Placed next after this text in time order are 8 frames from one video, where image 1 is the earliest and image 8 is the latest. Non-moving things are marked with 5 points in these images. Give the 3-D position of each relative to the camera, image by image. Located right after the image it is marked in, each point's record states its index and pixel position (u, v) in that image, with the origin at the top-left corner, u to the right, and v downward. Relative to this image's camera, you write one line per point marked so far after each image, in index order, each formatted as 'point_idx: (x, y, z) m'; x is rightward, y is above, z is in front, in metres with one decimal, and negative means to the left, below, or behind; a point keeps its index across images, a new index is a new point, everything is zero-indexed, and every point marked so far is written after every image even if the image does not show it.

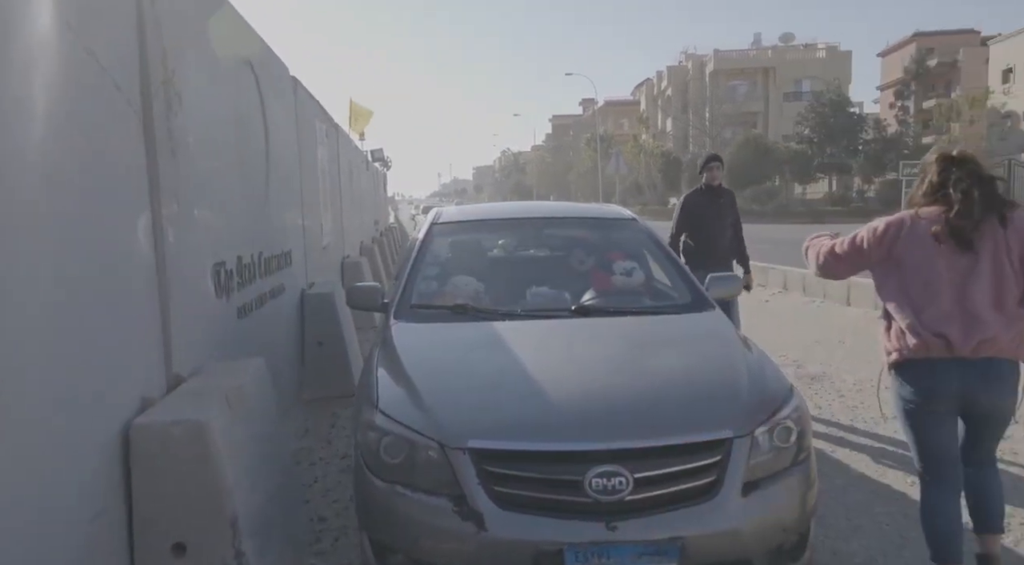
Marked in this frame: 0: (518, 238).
0: (0.0, +0.3, +4.4) m
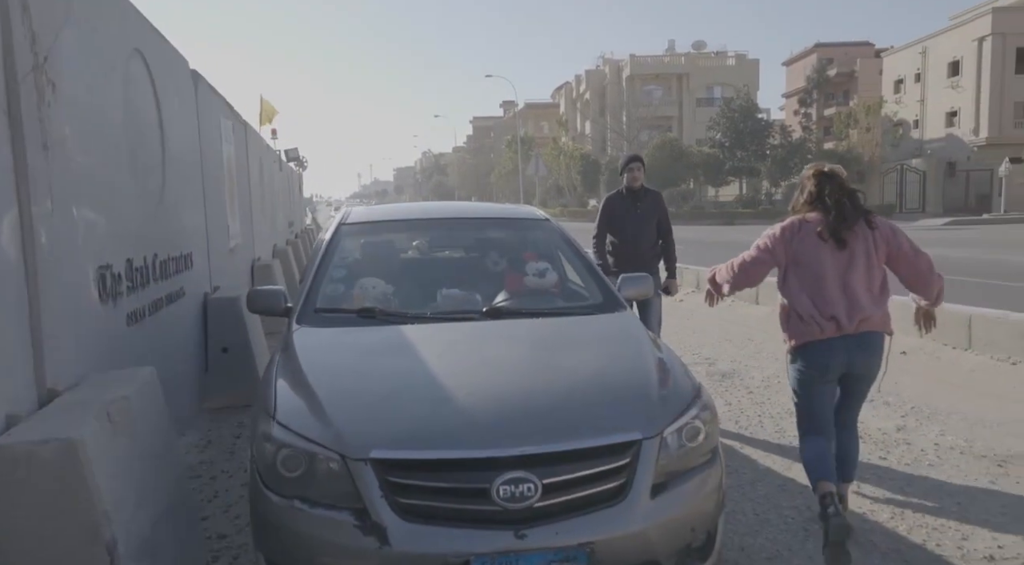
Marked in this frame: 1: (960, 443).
0: (-0.5, +0.3, +4.3) m
1: (+2.8, -1.0, +4.5) m
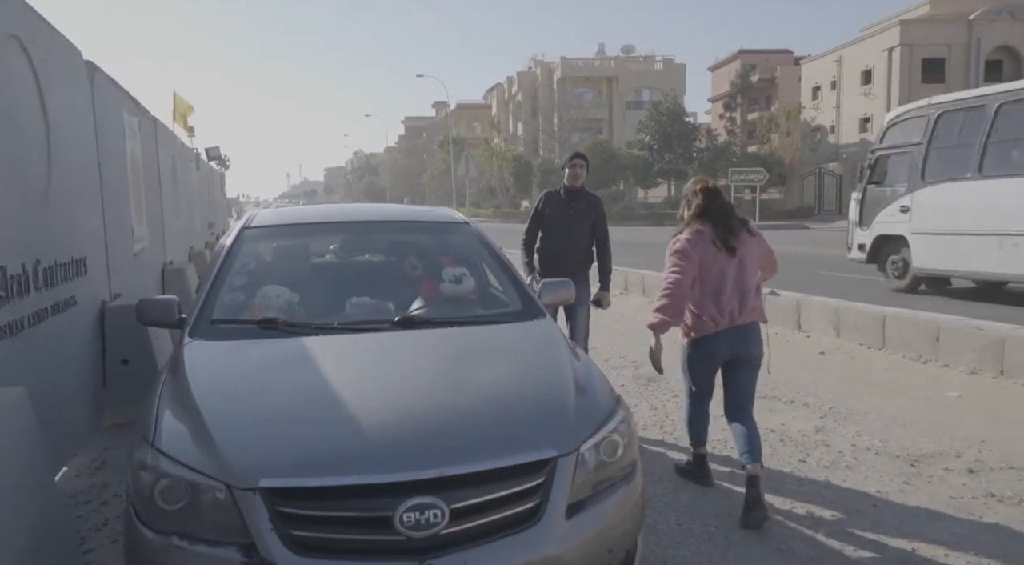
0: (-1.0, +0.2, +4.1) m
1: (+2.3, -1.0, +4.6) m
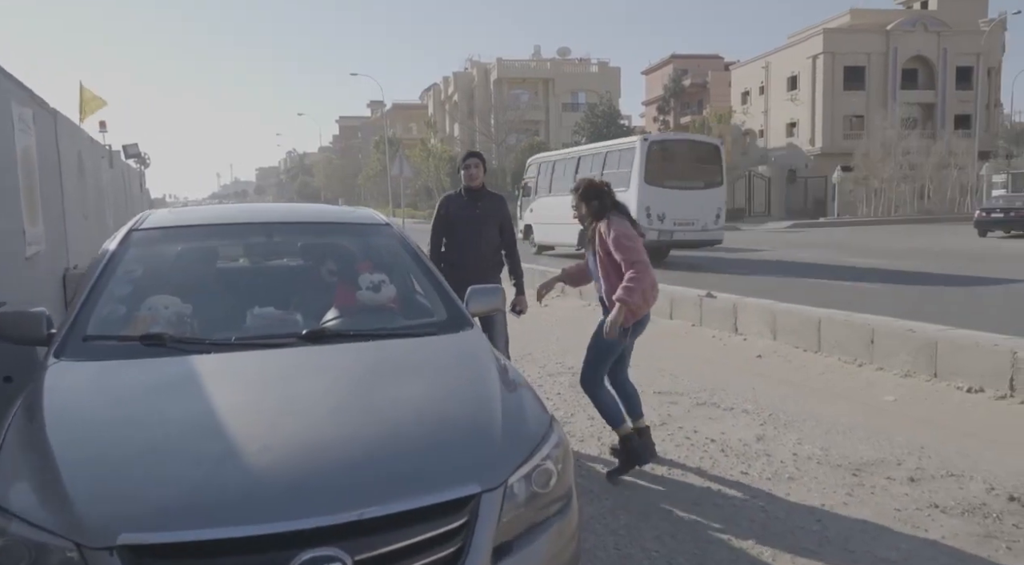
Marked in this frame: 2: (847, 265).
0: (-1.4, +0.2, +3.7) m
1: (+1.9, -1.0, +4.5) m
2: (+9.0, +0.5, +19.1) m
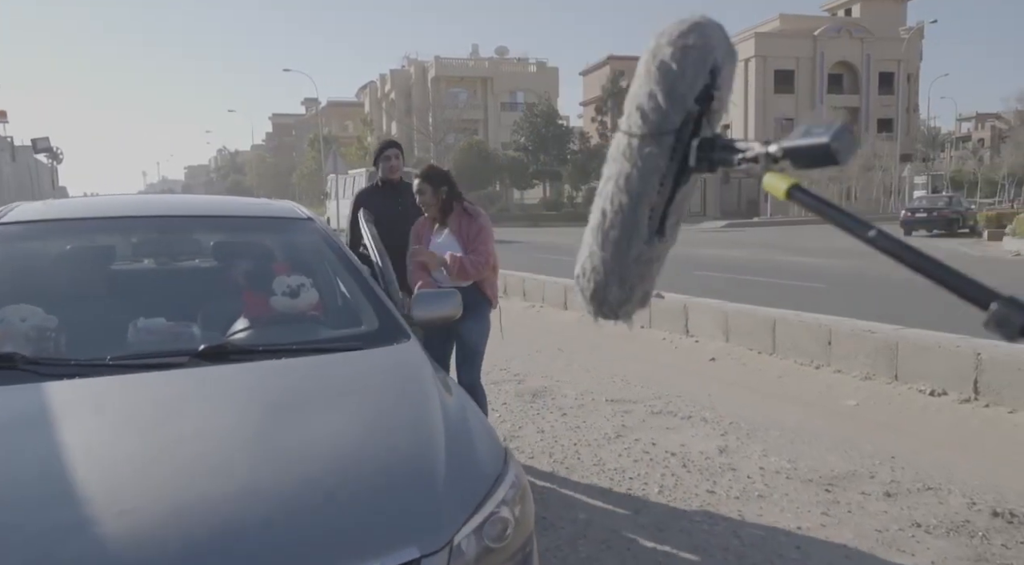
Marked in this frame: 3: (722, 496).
0: (-1.6, +0.2, +3.1) m
1: (+1.6, -1.0, +4.1) m
2: (+7.4, +0.5, +19.3) m
3: (+1.1, -1.1, +3.8) m
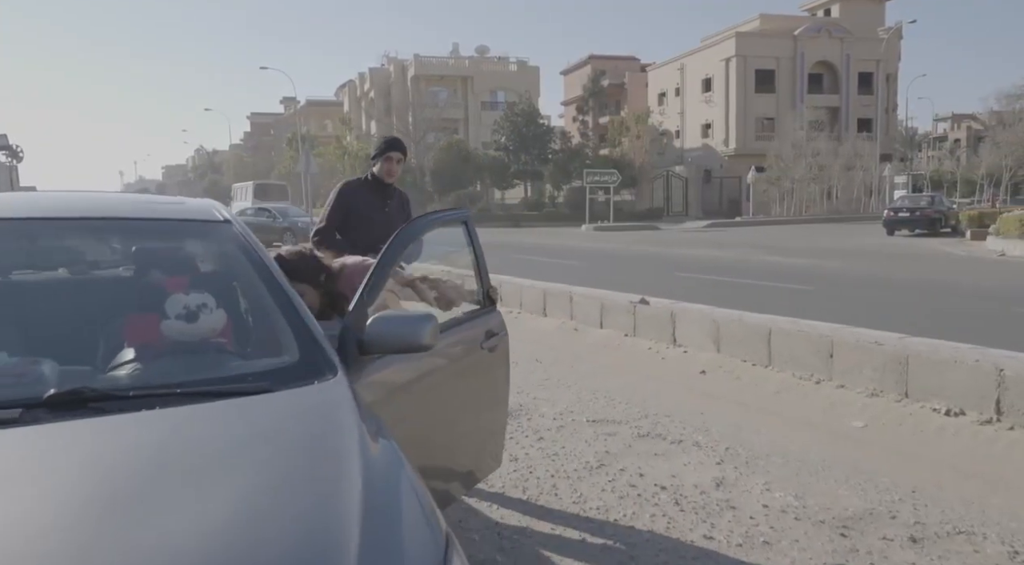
0: (-1.8, +0.1, +2.5) m
1: (+1.4, -1.1, +3.6) m
2: (+6.8, +0.5, +18.9) m
3: (+1.0, -1.2, +3.2) m
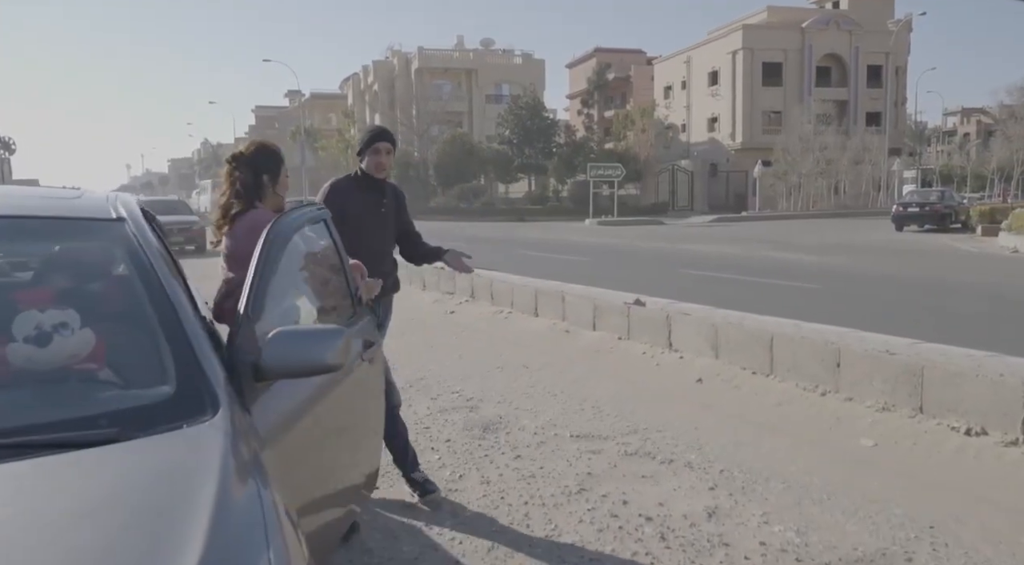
0: (-1.9, +0.1, +2.1) m
1: (+1.2, -1.1, +3.2) m
2: (+6.8, +0.5, +18.4) m
3: (+0.8, -1.2, +2.8) m
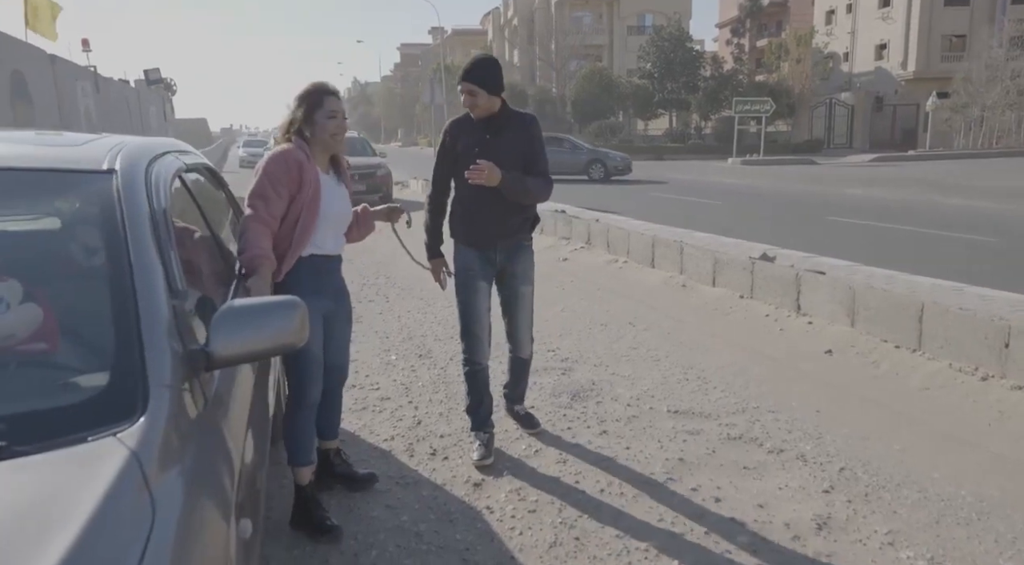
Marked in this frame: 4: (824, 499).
0: (-1.8, +0.2, +2.0) m
1: (+1.5, -1.0, +2.6) m
2: (+9.8, +1.7, +16.3) m
3: (+1.0, -1.1, +2.3) m
4: (+1.3, -0.9, +3.1) m
